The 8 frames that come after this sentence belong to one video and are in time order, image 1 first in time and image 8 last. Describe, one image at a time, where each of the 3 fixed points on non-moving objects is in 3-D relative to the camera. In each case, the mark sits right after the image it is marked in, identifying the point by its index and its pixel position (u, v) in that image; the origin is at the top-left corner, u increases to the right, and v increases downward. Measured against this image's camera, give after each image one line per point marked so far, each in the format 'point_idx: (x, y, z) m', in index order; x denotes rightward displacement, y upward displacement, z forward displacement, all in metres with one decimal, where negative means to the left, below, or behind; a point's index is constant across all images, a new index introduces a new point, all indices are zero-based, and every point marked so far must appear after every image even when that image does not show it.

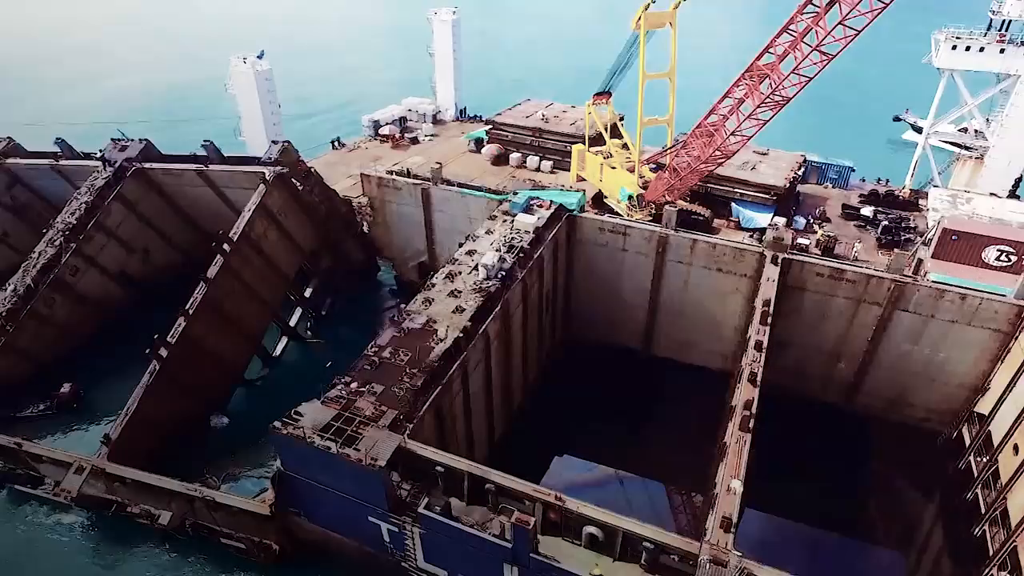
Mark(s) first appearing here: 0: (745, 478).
0: (+5.3, -4.4, +14.5) m
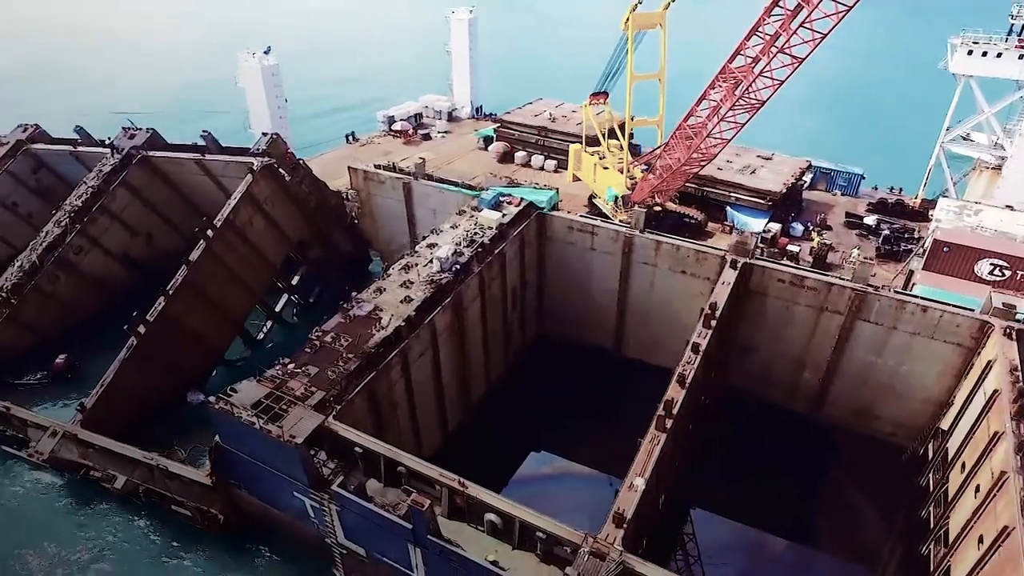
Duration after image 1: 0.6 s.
0: (+3.2, -4.3, +14.6) m
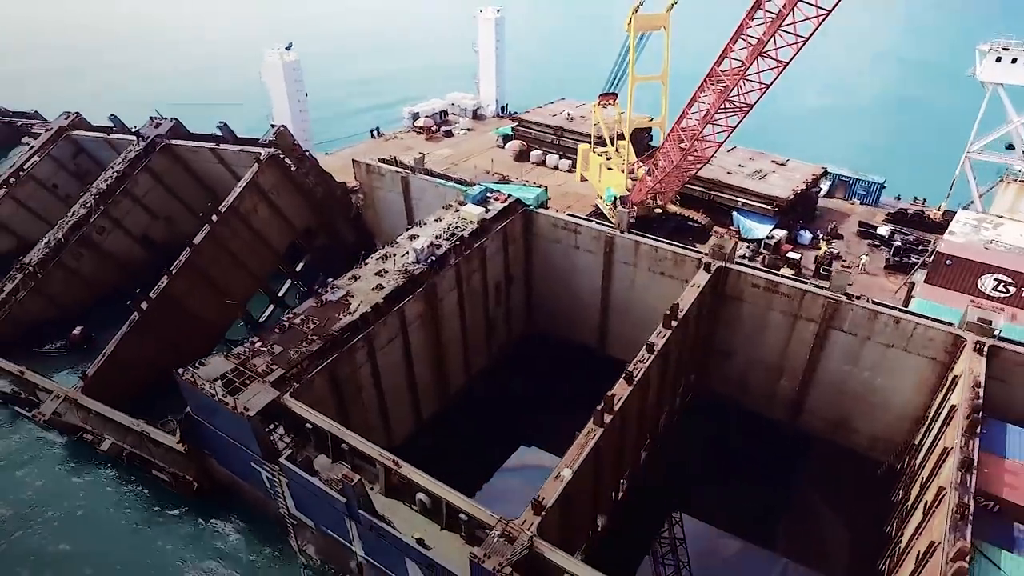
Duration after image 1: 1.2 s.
0: (+1.5, -4.2, +14.9) m
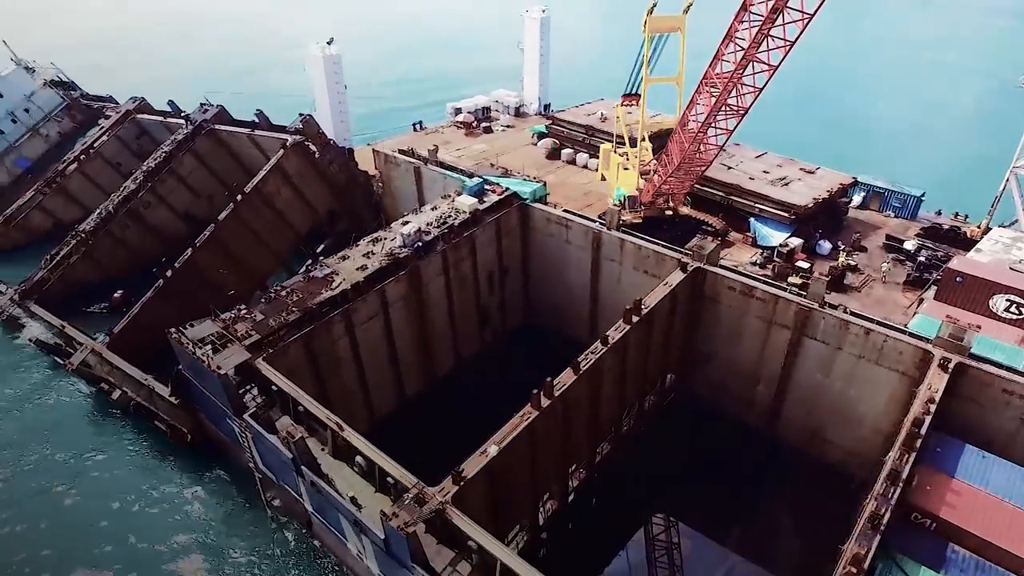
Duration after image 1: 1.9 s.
0: (-0.2, -3.9, +15.6) m
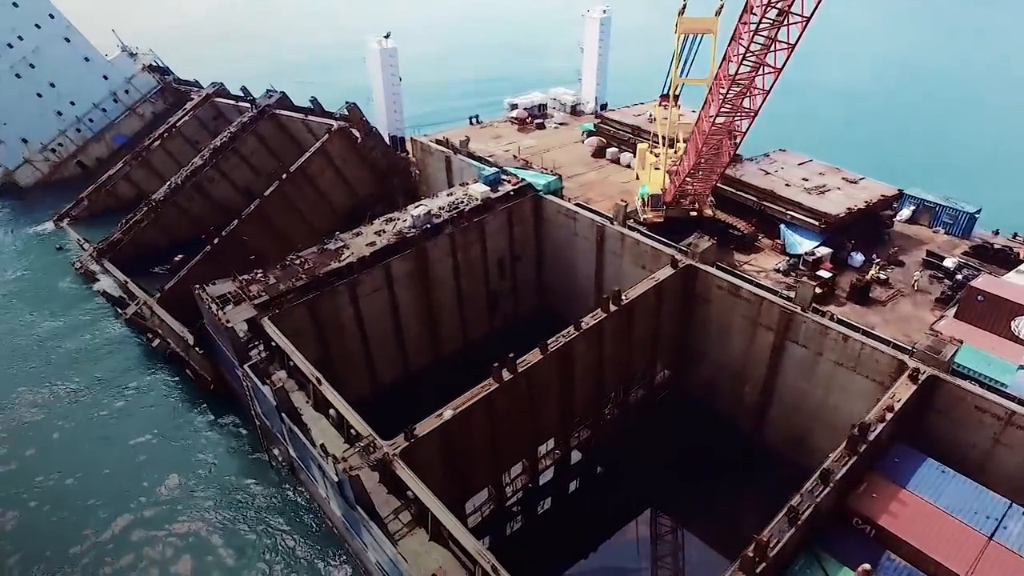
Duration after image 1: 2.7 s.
0: (-1.4, -3.3, +16.8) m
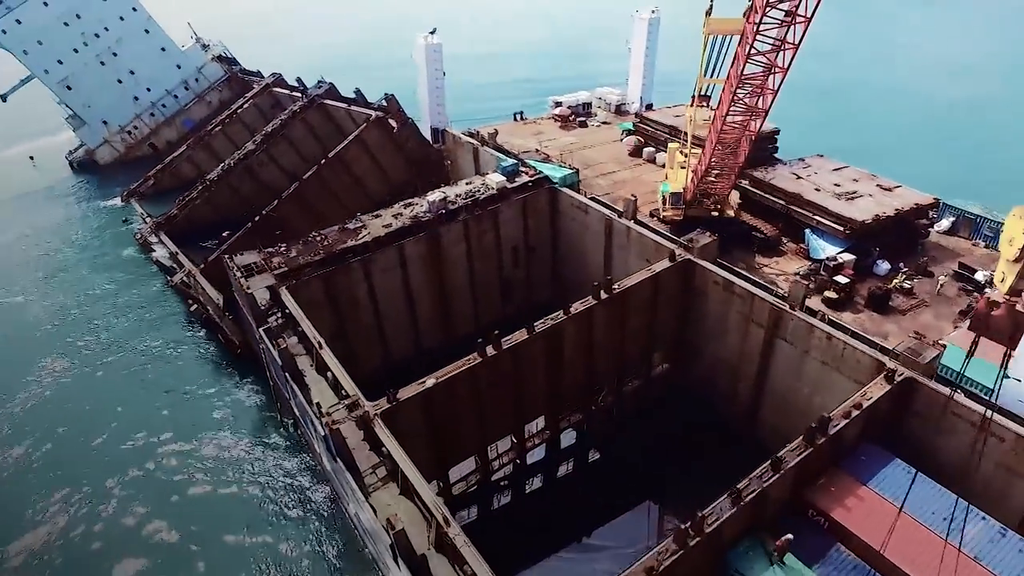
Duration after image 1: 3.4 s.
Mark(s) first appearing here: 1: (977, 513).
0: (-2.0, -2.6, +17.9) m
1: (+10.9, -5.3, +14.8) m
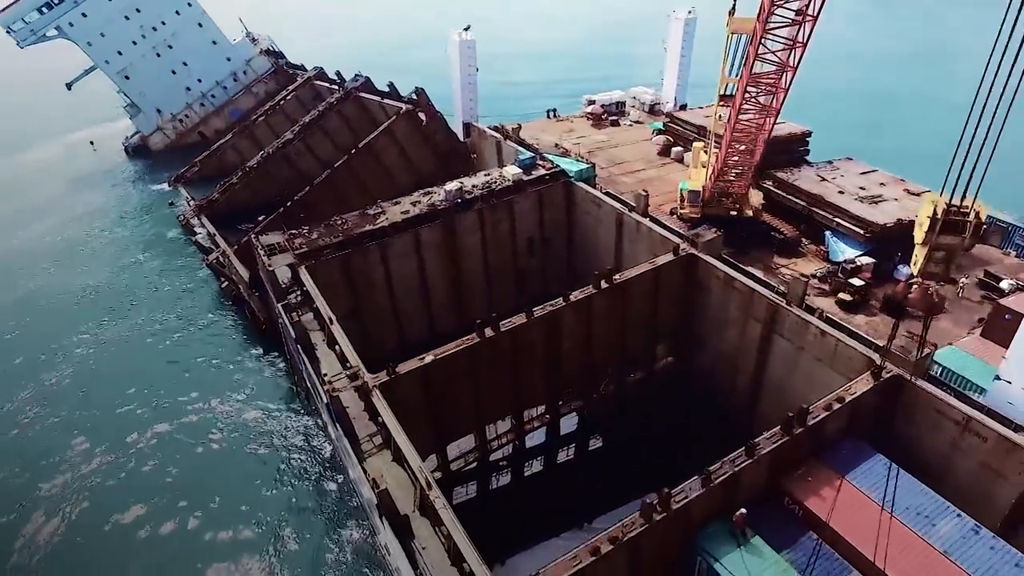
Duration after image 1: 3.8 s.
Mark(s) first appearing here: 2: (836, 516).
0: (-2.1, -2.1, +18.9) m
1: (+10.4, -5.3, +14.9) m
2: (+7.6, -5.4, +15.0) m
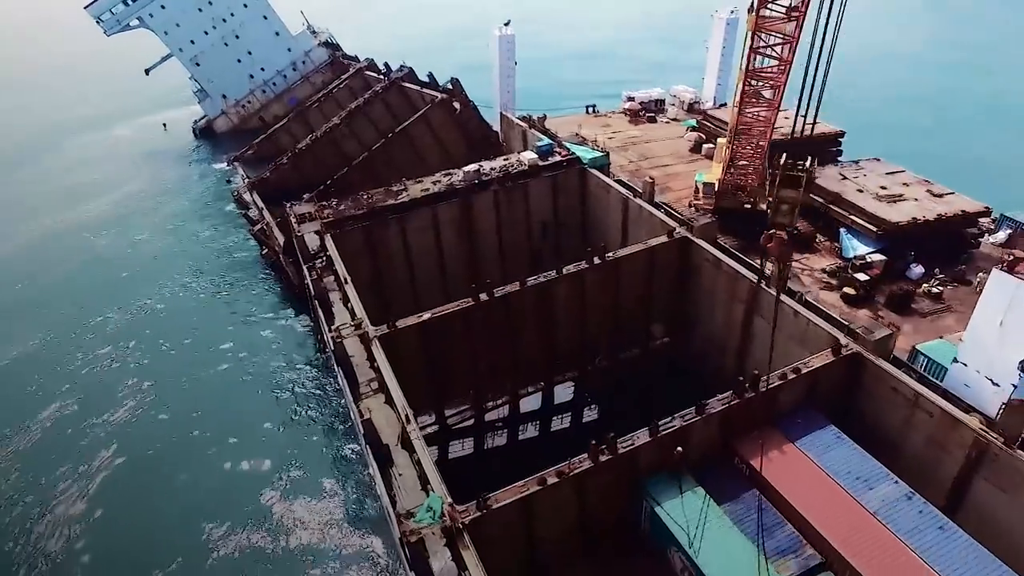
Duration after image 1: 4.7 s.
0: (-2.5, -0.9, +20.8) m
1: (+9.5, -4.7, +15.7) m
2: (+6.7, -4.8, +16.0) m
